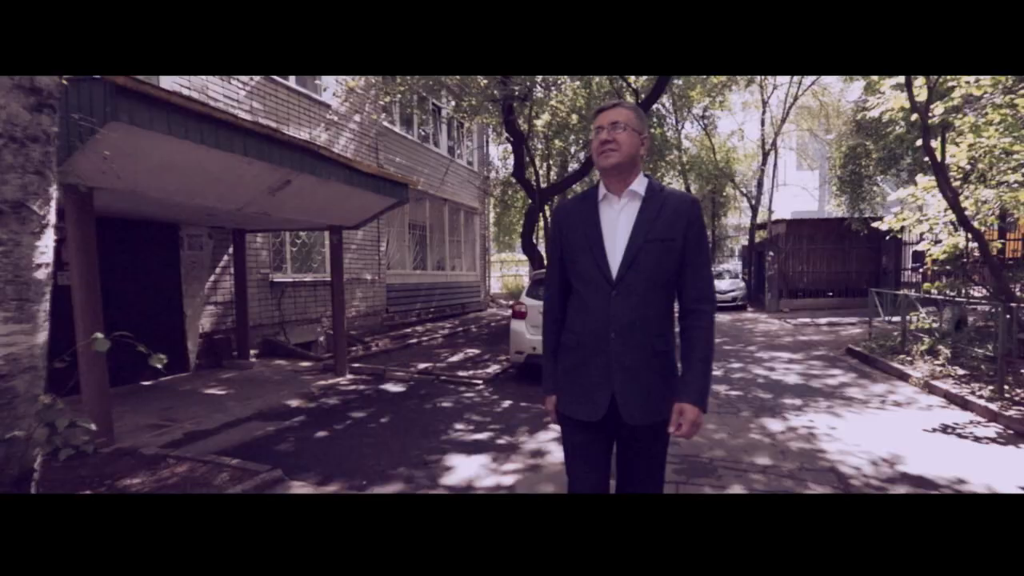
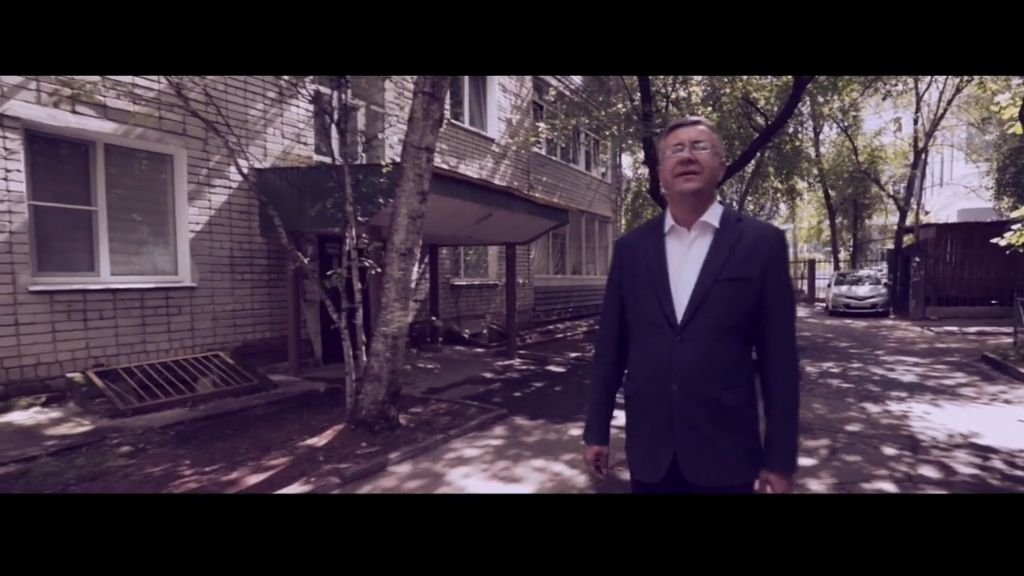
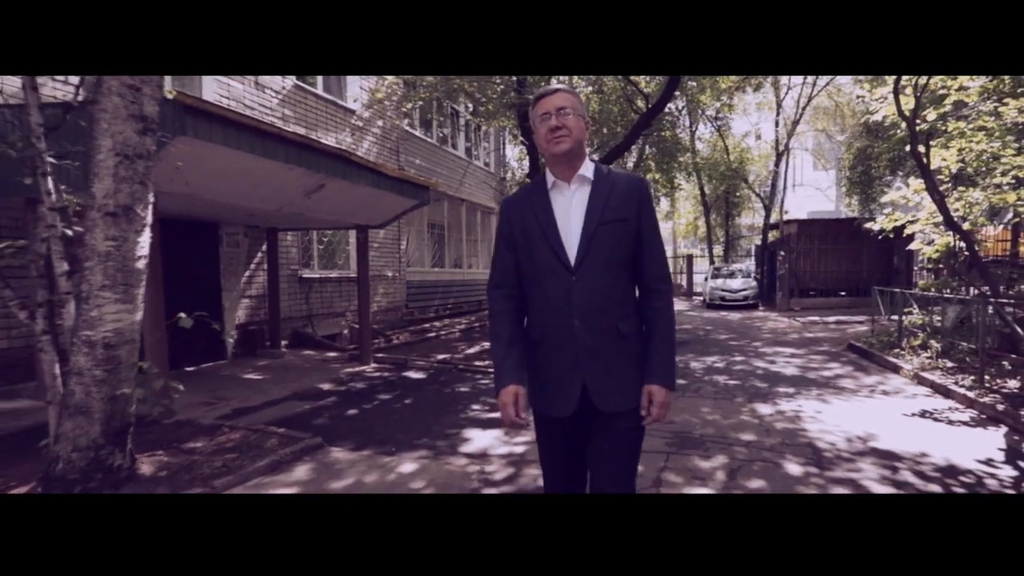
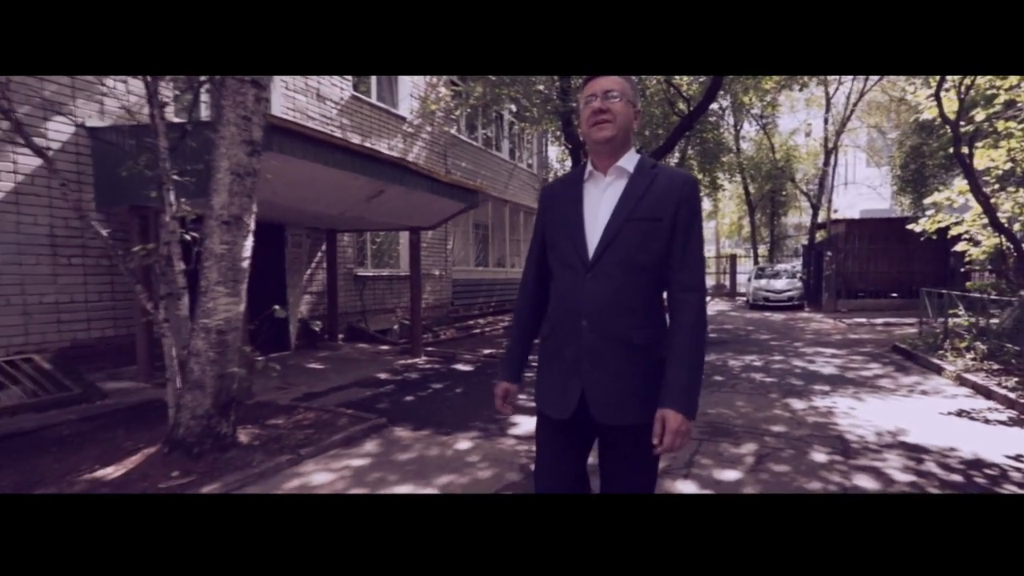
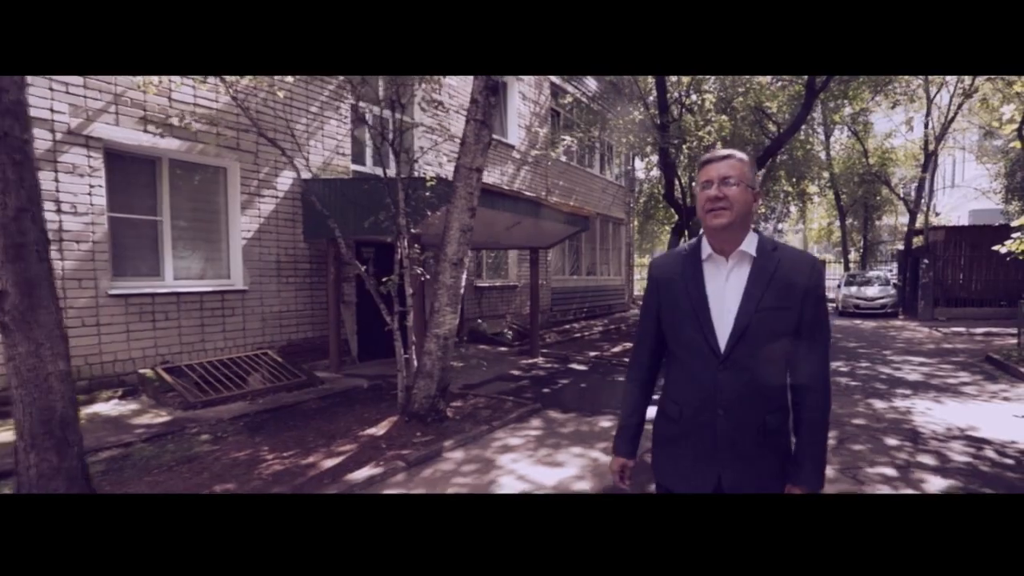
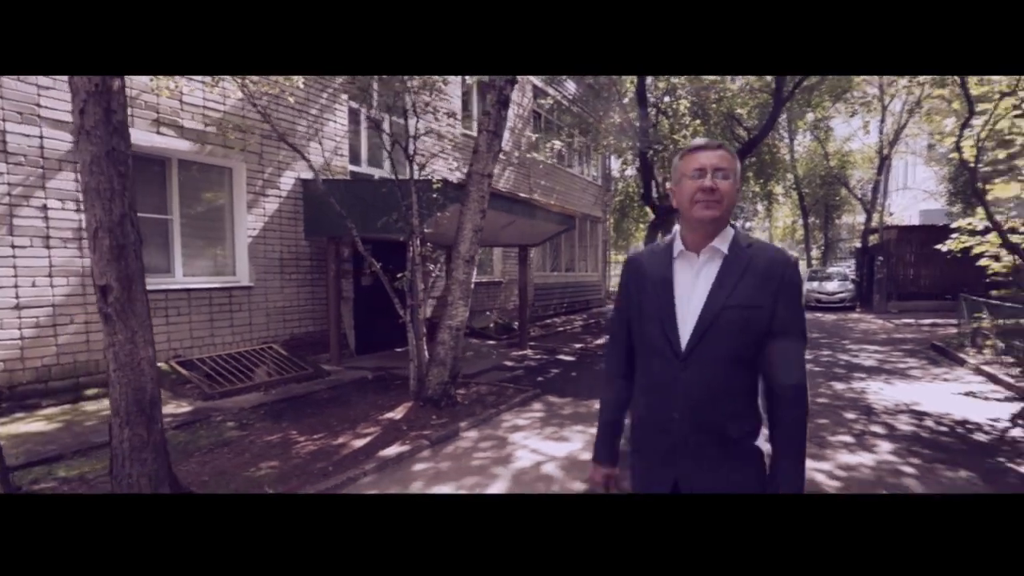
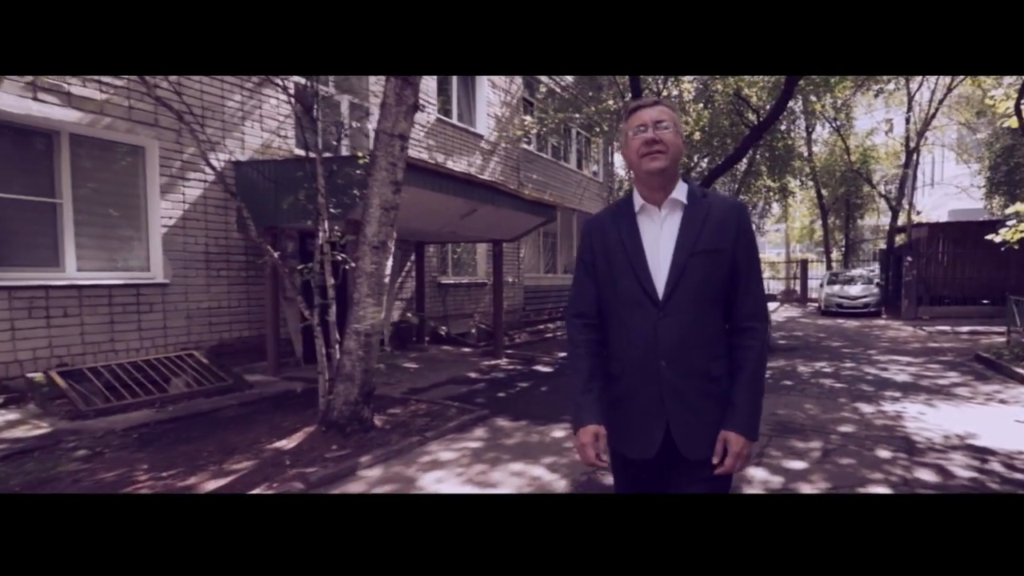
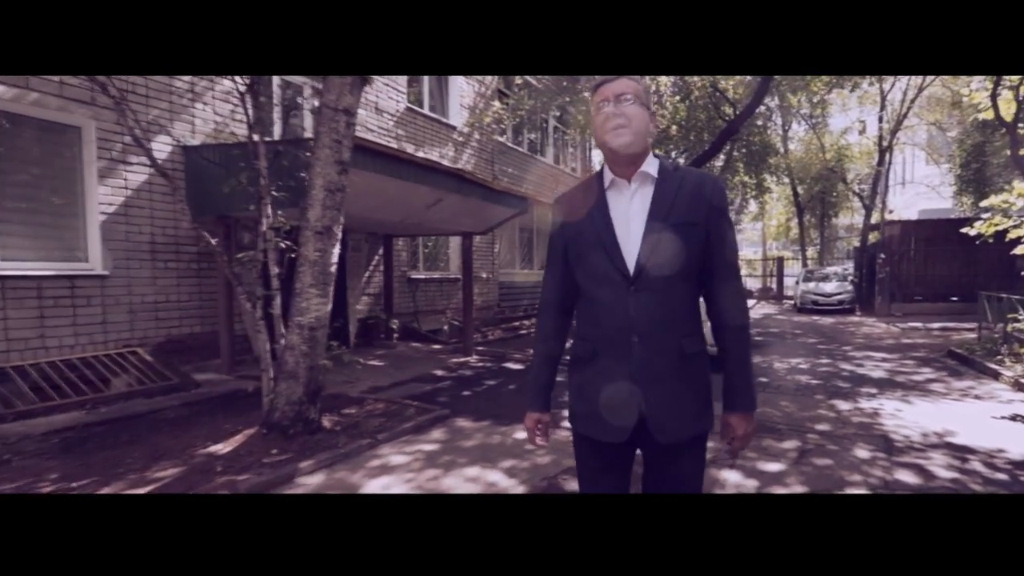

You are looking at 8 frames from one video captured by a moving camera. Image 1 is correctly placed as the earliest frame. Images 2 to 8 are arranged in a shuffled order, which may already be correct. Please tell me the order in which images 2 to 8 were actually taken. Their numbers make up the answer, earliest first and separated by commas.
3, 4, 8, 7, 2, 5, 6
